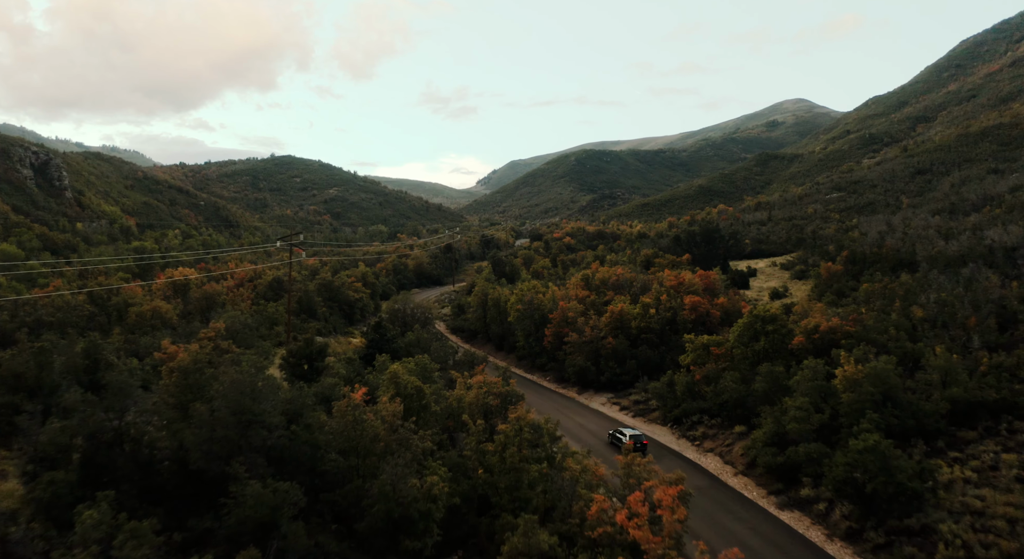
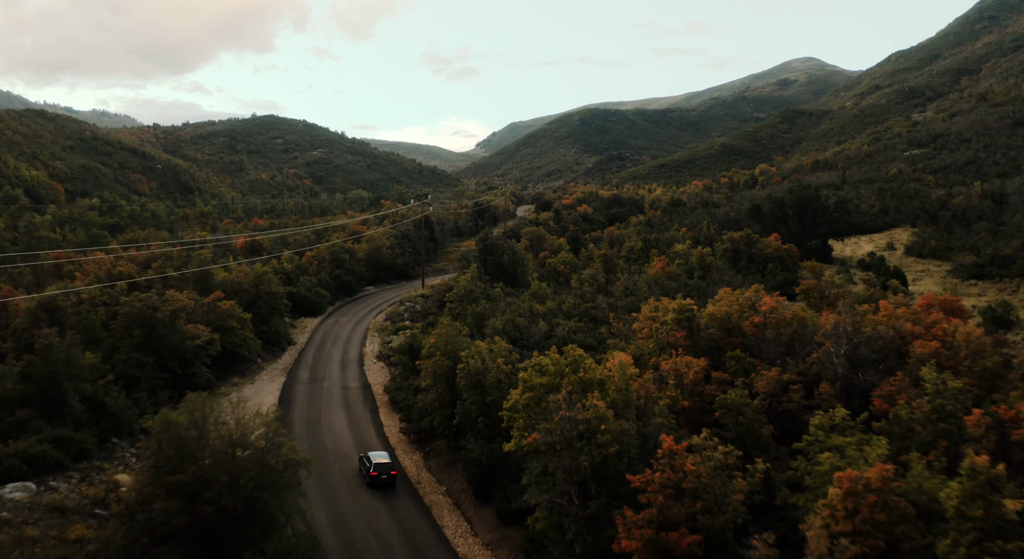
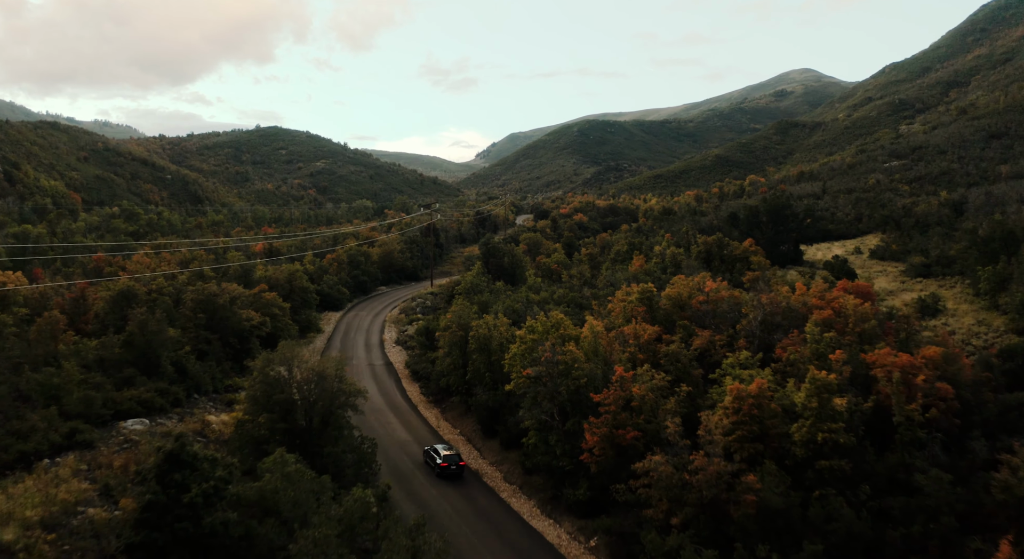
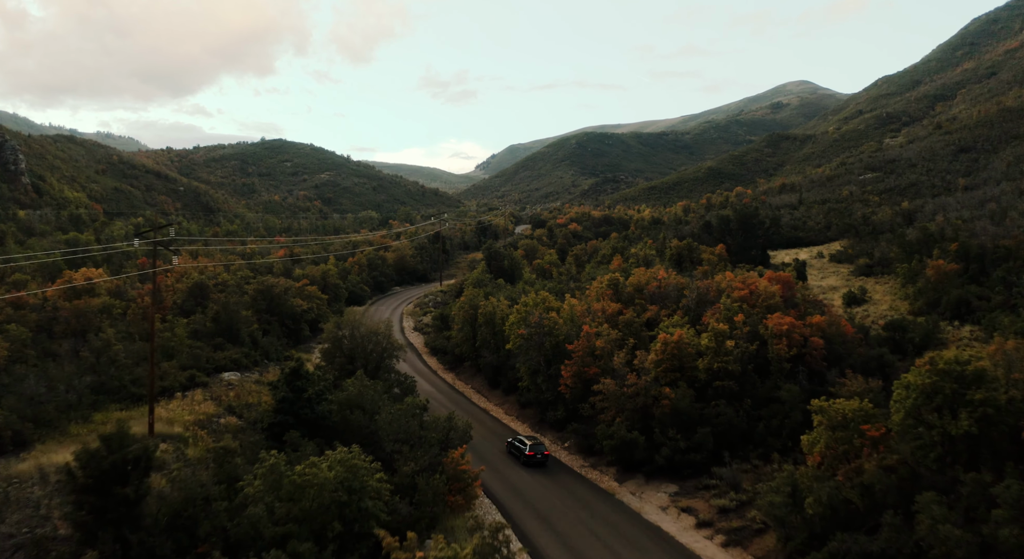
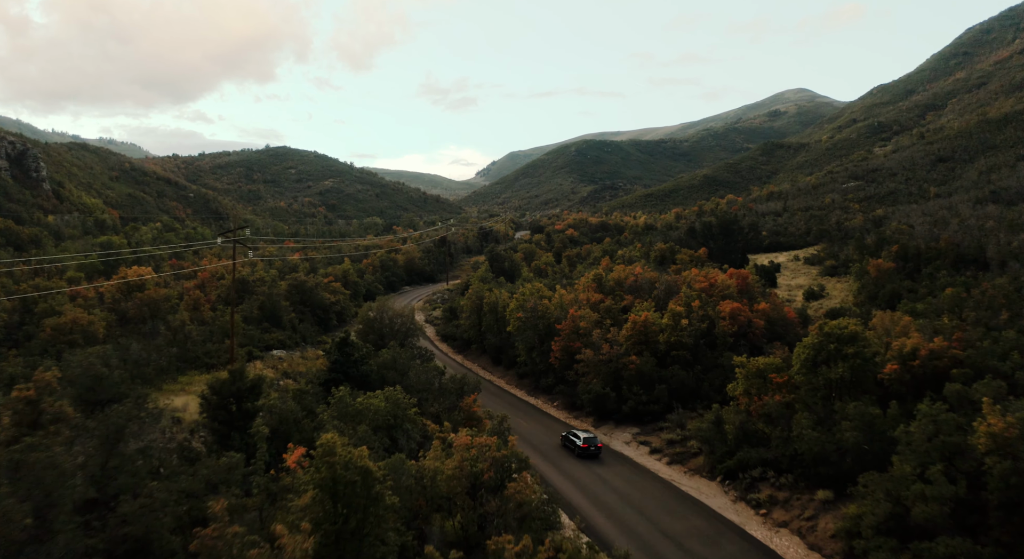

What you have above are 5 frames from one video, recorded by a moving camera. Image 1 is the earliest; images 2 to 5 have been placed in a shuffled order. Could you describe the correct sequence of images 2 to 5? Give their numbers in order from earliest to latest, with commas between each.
5, 4, 3, 2
